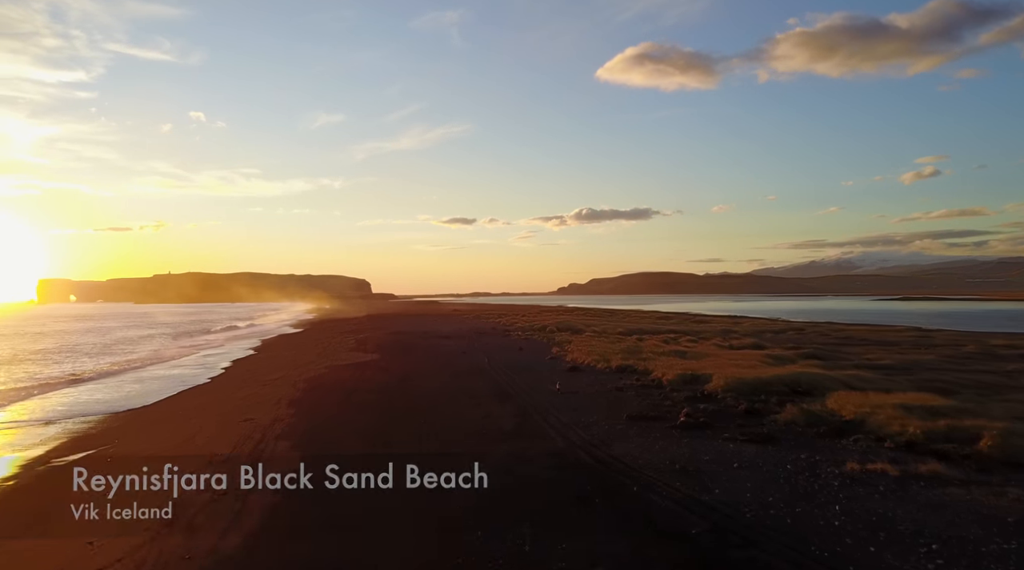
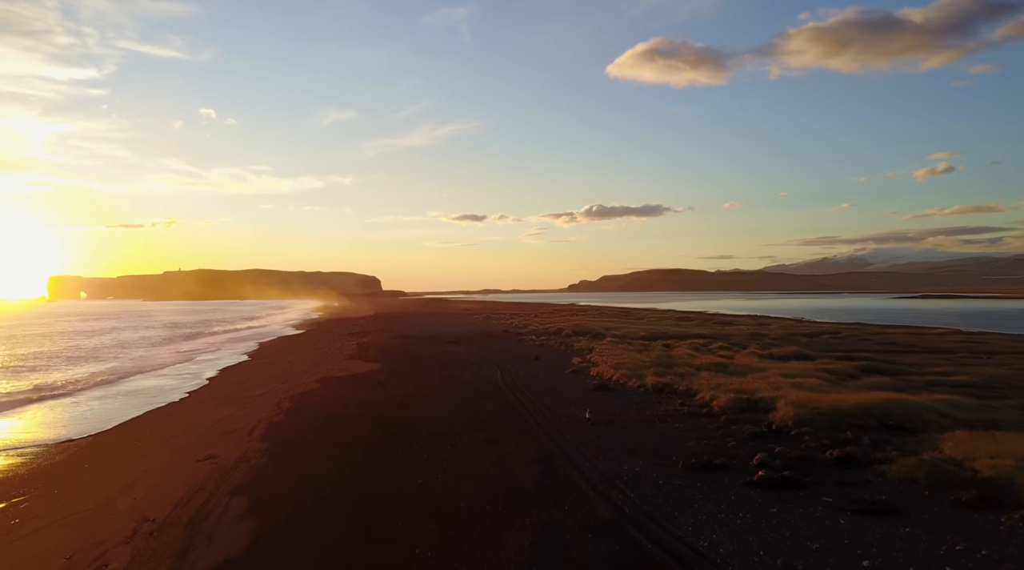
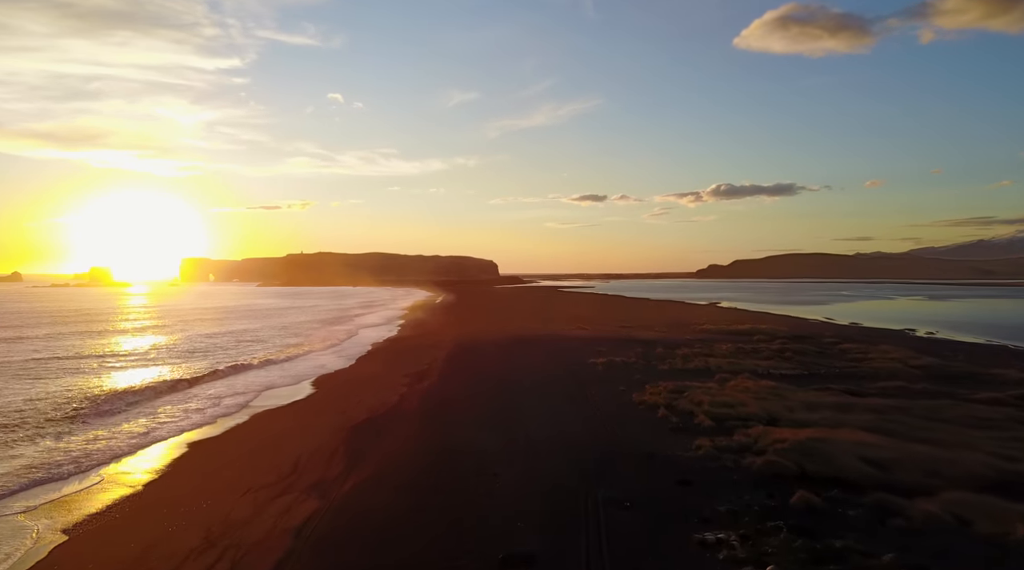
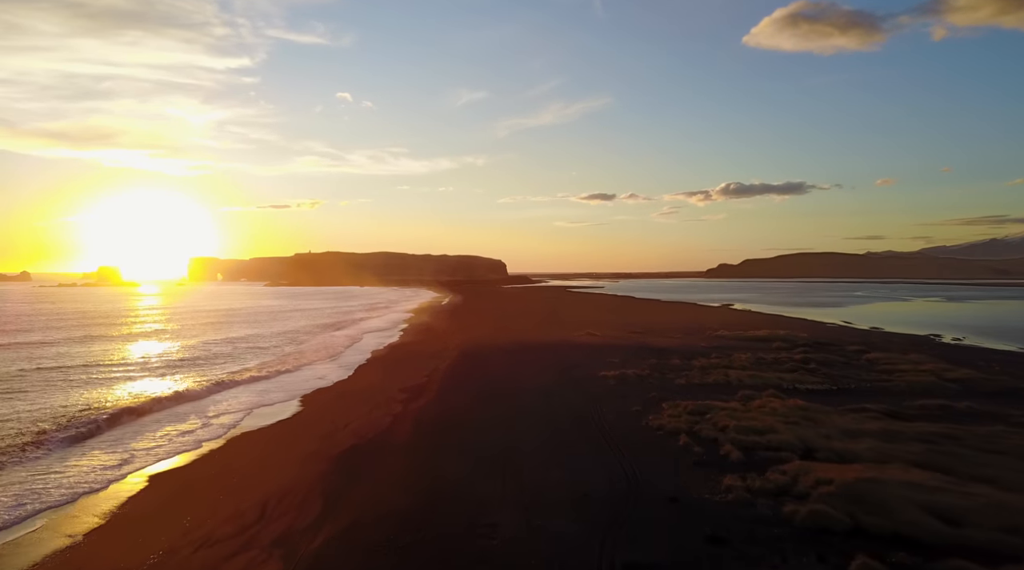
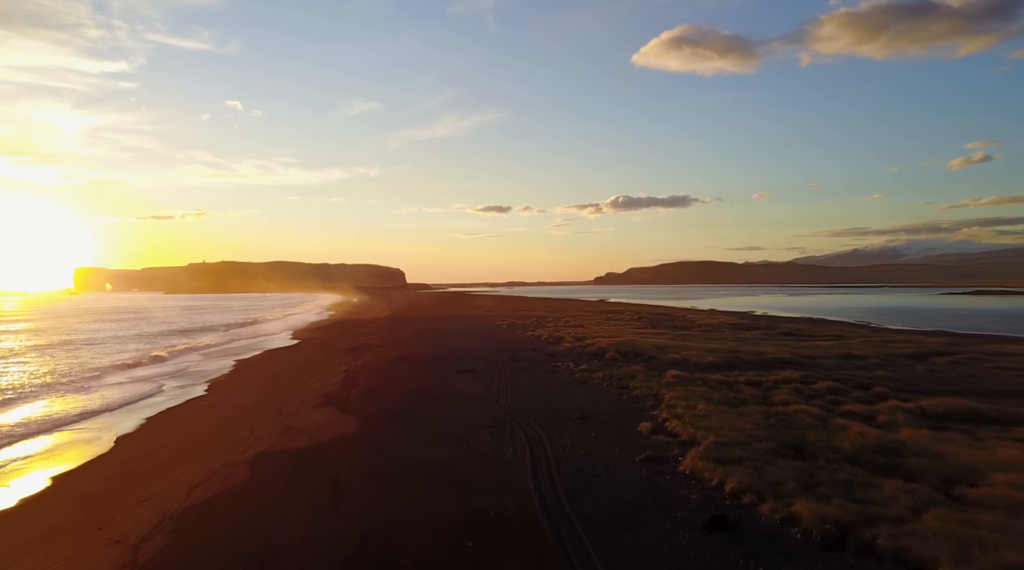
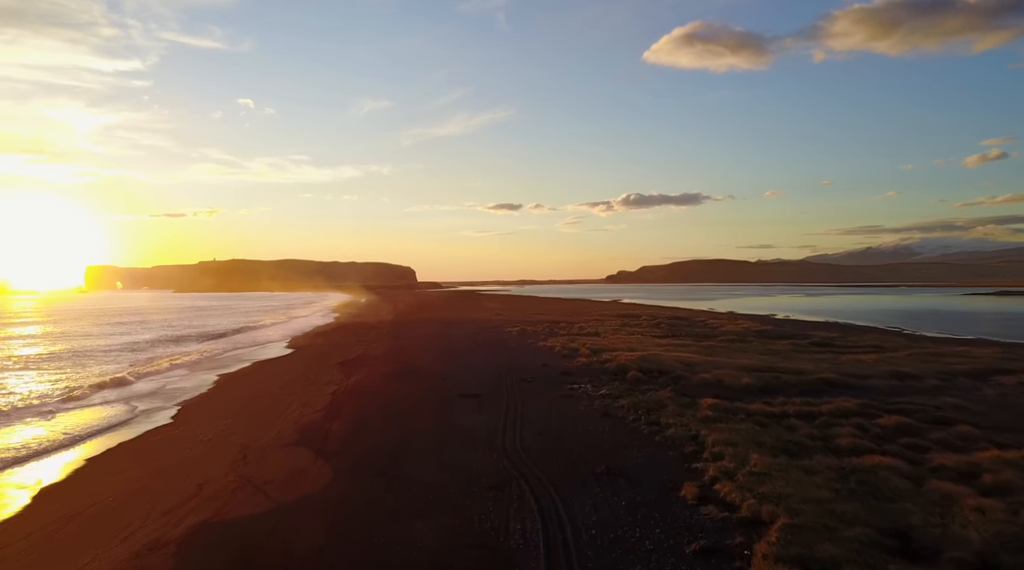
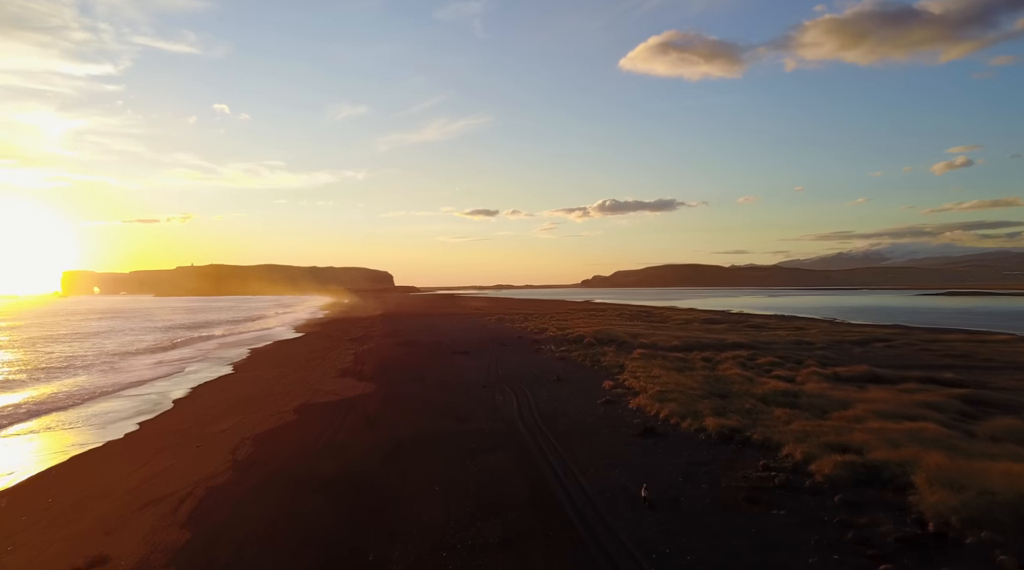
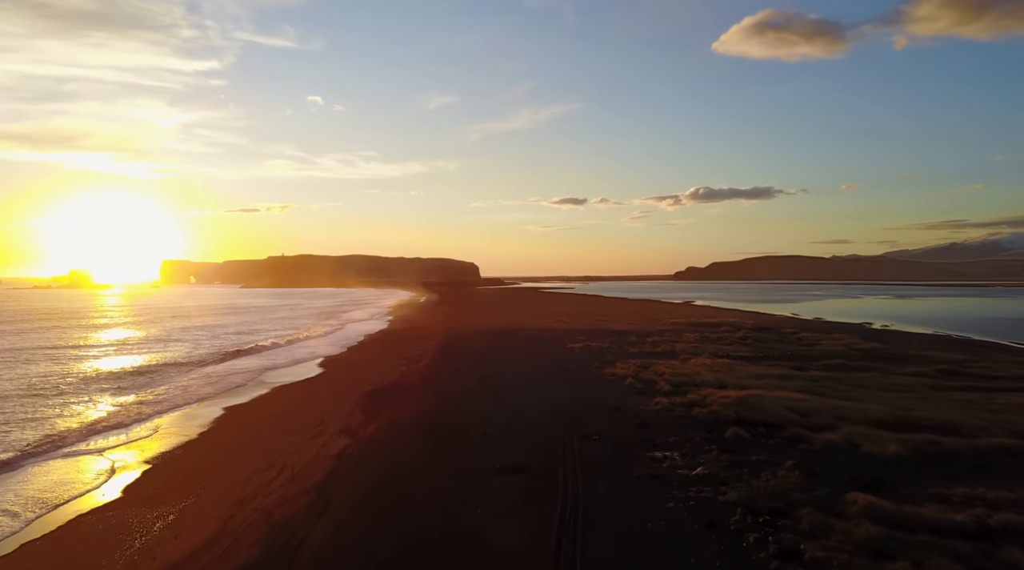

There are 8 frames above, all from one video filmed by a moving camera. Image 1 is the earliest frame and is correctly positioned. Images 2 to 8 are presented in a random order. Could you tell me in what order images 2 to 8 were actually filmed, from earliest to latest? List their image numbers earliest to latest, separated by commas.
2, 7, 5, 6, 8, 3, 4
